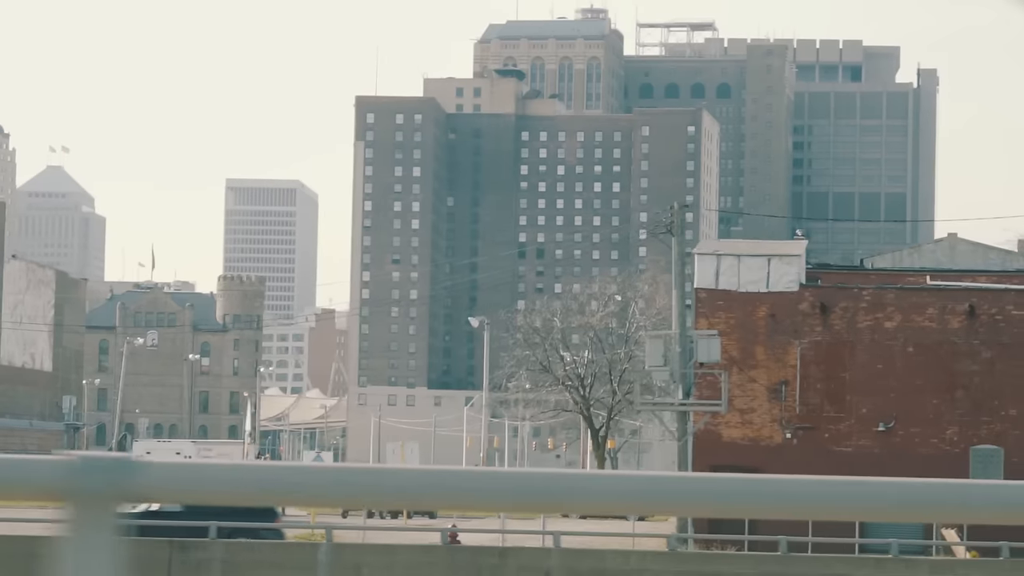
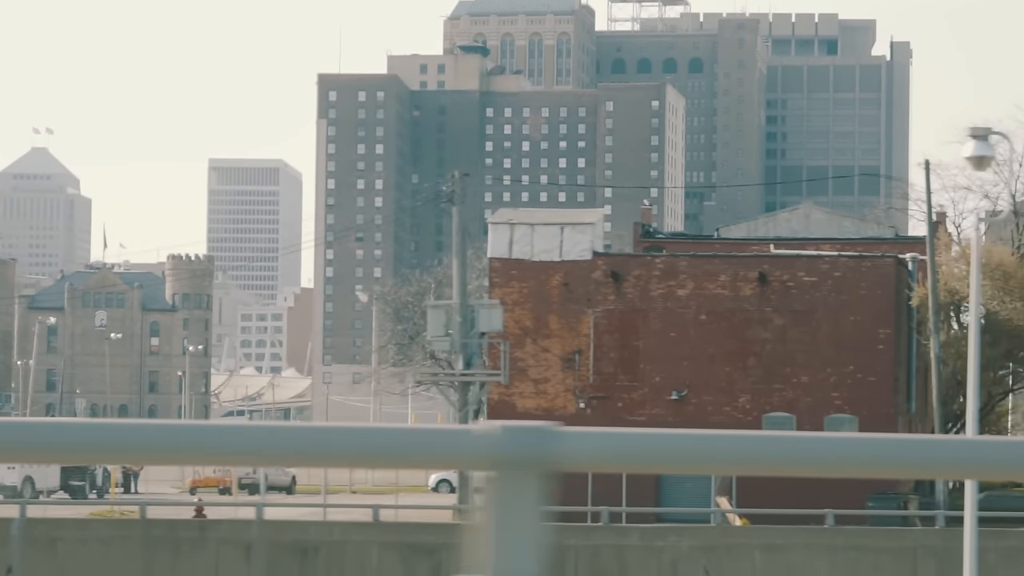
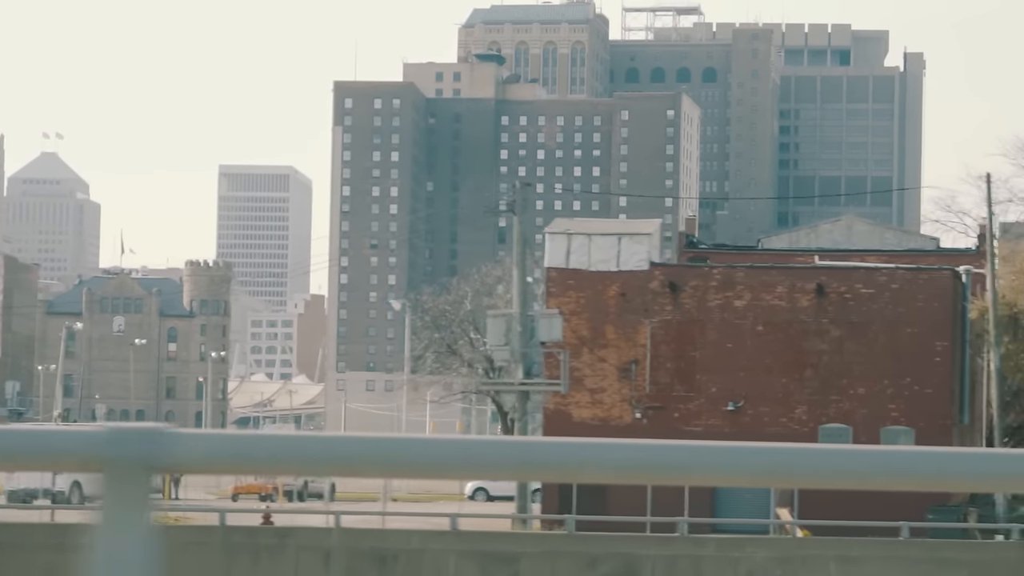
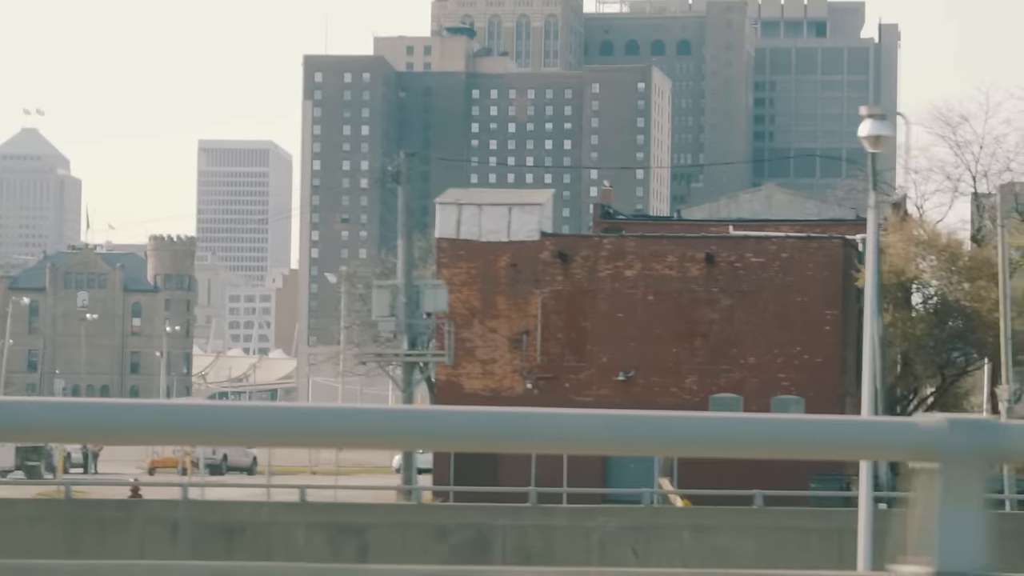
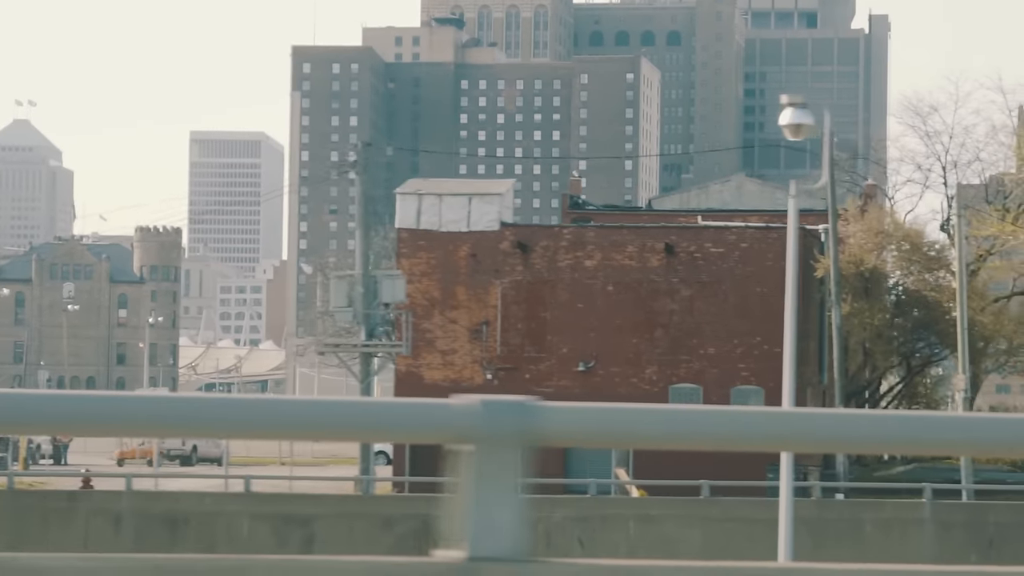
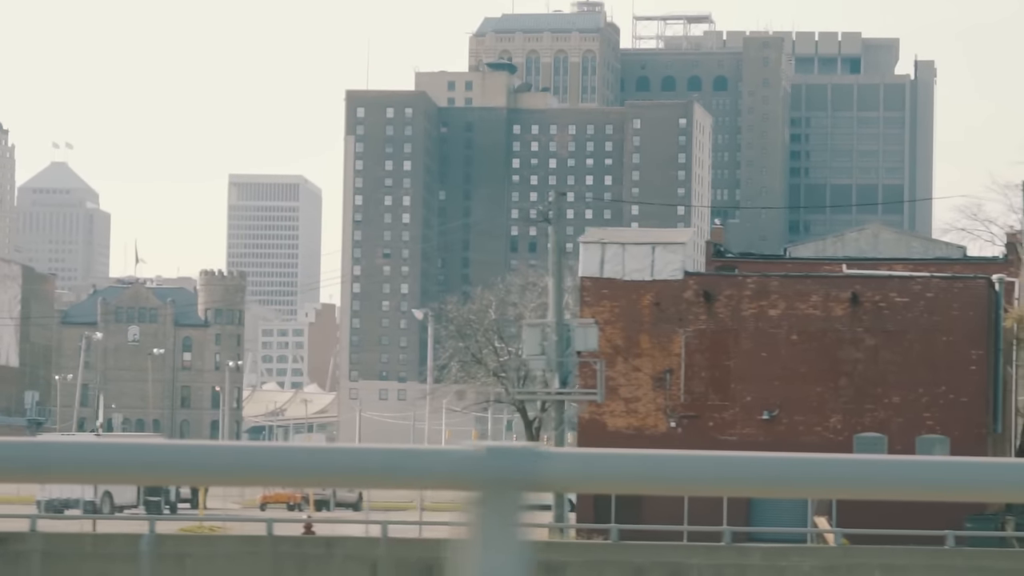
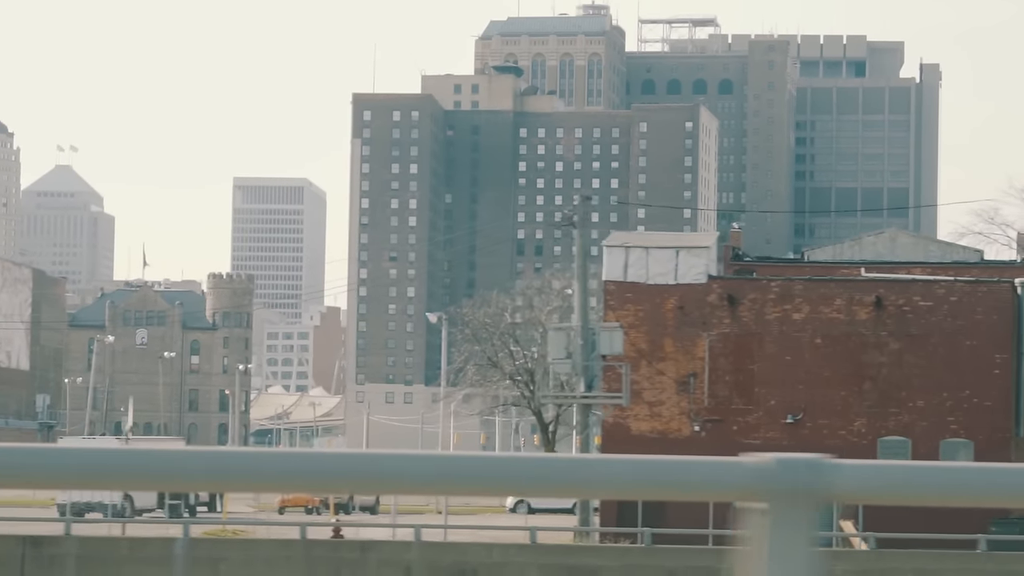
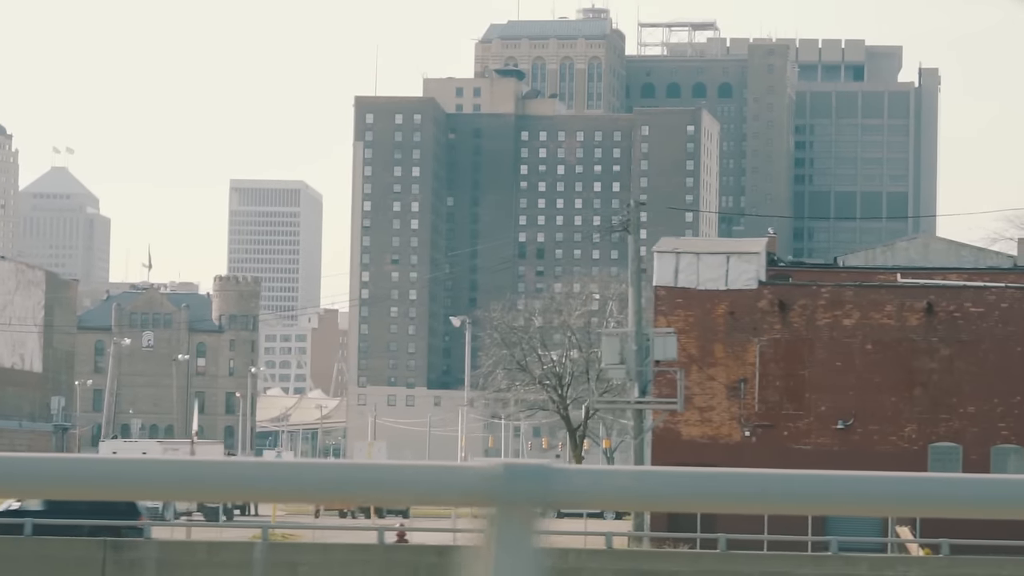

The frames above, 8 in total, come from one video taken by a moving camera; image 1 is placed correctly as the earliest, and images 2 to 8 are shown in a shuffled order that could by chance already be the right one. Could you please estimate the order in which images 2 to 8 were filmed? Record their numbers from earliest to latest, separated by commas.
8, 7, 6, 3, 2, 4, 5
